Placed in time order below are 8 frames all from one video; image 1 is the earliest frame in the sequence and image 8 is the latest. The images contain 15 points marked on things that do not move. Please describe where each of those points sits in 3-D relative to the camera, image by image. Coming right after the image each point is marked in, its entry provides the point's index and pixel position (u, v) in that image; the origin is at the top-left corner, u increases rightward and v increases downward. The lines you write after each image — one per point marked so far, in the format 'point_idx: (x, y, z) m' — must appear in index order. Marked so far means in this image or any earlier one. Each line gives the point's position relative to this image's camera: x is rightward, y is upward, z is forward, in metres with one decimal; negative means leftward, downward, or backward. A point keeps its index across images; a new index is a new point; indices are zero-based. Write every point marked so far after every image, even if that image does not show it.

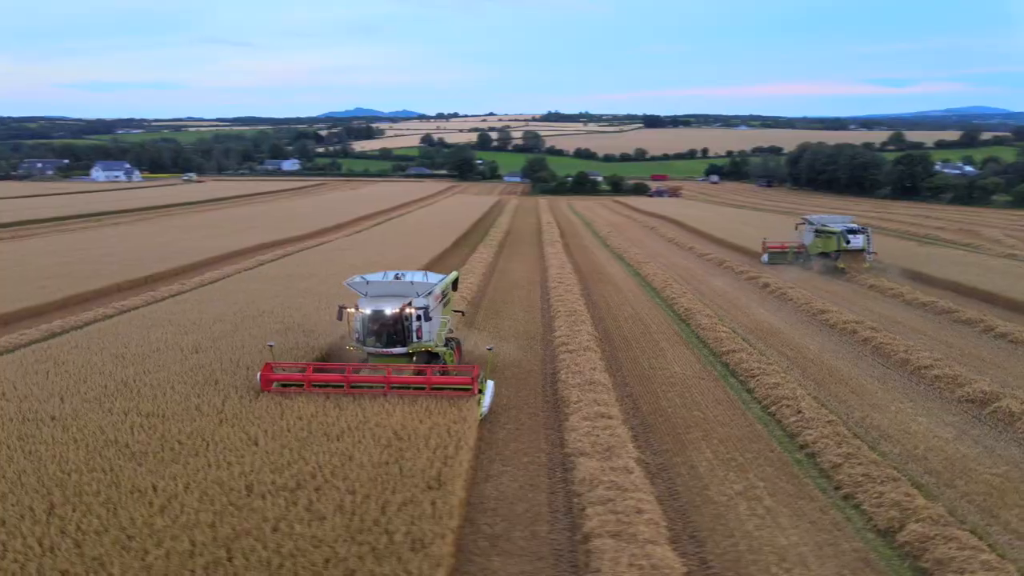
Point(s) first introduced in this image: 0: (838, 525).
0: (+3.1, -2.2, +6.8) m
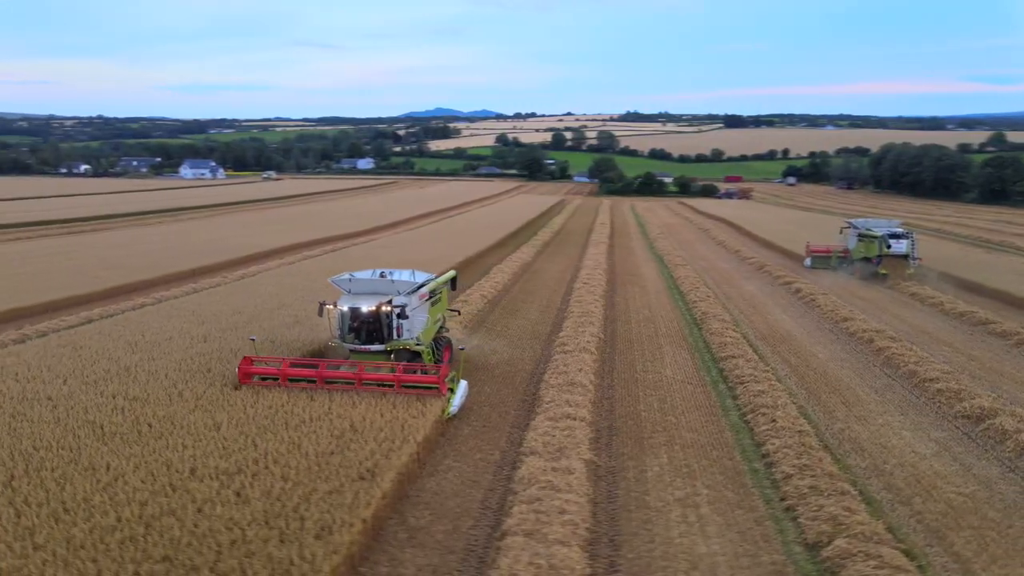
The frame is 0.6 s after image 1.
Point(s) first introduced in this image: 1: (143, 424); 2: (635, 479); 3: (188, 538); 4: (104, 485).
0: (+2.3, -2.3, +6.6) m
1: (-4.4, -1.6, +8.6) m
2: (+1.3, -2.1, +7.9) m
3: (-2.6, -2.0, +5.8) m
4: (-3.9, -1.9, +6.8) m
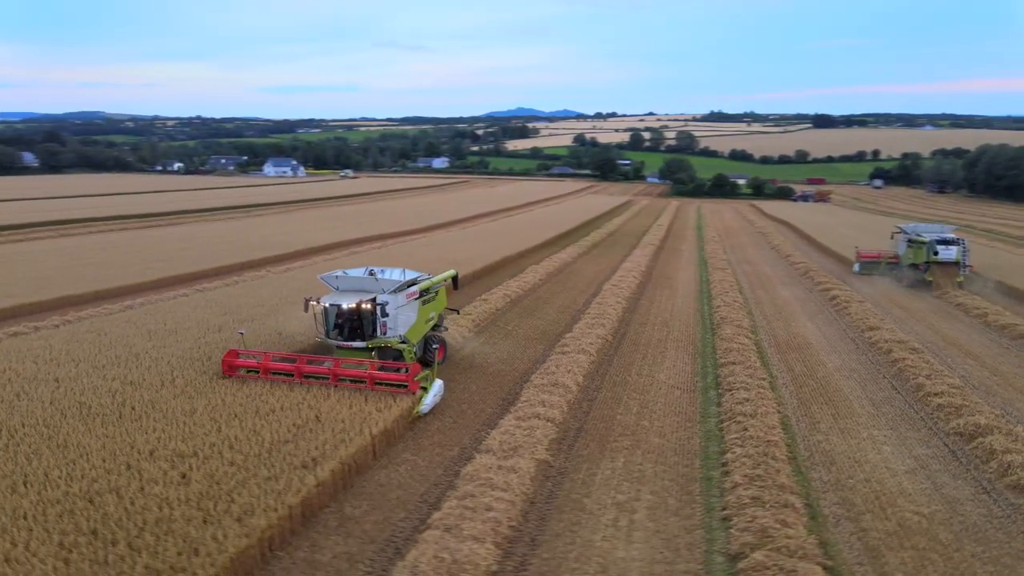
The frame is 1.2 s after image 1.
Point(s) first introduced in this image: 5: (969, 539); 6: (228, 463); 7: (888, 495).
0: (+1.6, -2.3, +6.5) m
1: (-4.8, -1.5, +9.1) m
2: (+0.7, -2.1, +7.9) m
3: (-3.4, -1.9, +6.2) m
4: (-4.5, -1.8, +7.3) m
5: (+4.3, -2.3, +6.7) m
6: (-2.9, -1.8, +7.4) m
7: (+4.0, -2.2, +7.6) m
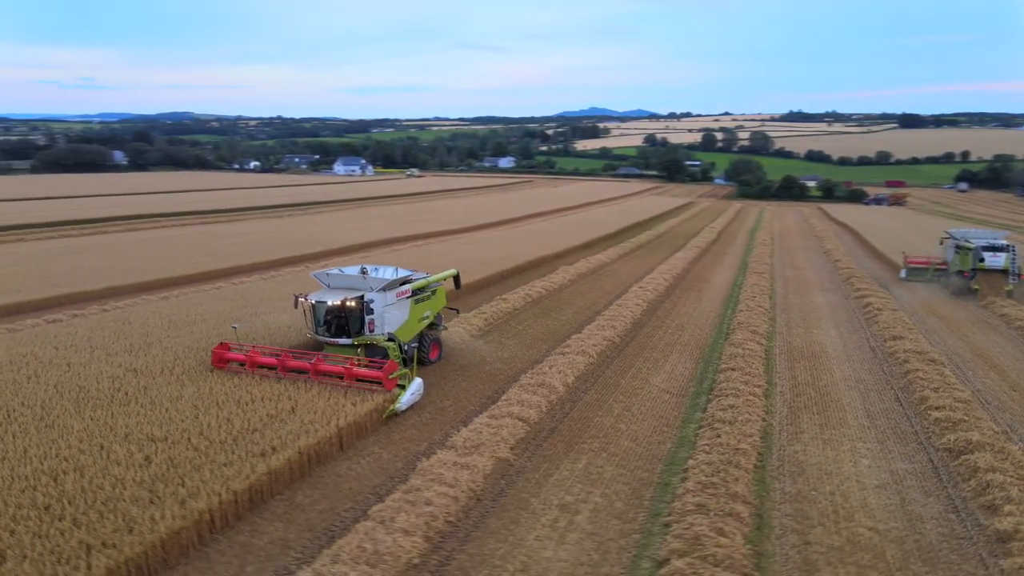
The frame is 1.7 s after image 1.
0: (+1.0, -2.3, +6.5) m
1: (-5.2, -1.3, +9.7) m
2: (+0.2, -2.1, +7.9) m
3: (-4.0, -1.9, +6.6) m
4: (-5.1, -1.7, +7.8) m
5: (+3.6, -2.4, +6.4) m
6: (-3.4, -1.7, +7.7) m
7: (+3.4, -2.3, +7.4) m
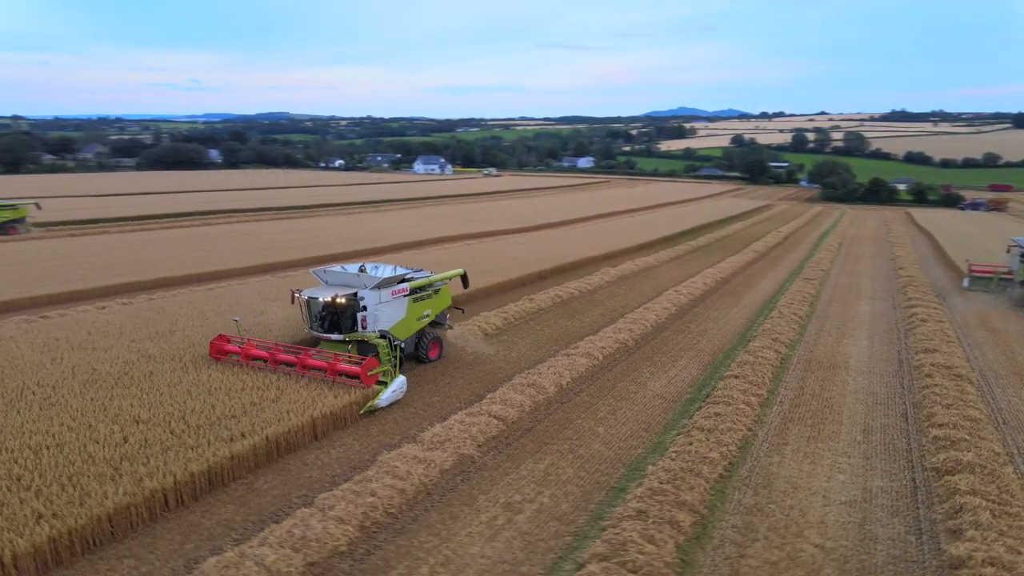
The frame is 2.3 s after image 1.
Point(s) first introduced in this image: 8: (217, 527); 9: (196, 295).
0: (+0.3, -2.4, +6.5) m
1: (-5.4, -1.2, +10.3) m
2: (-0.2, -2.1, +8.0) m
3: (-4.6, -1.8, +7.2) m
4: (-5.5, -1.5, +8.5) m
5: (+3.0, -2.5, +6.2) m
6: (-3.9, -1.6, +8.2) m
7: (+2.9, -2.3, +7.1) m
8: (-2.8, -2.2, +6.7) m
9: (-7.5, -0.2, +17.0) m
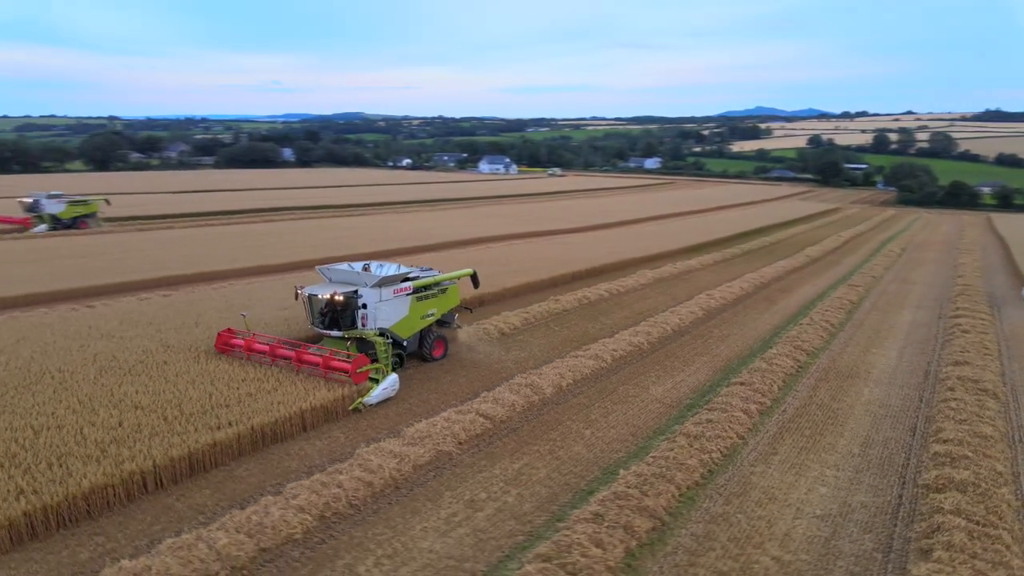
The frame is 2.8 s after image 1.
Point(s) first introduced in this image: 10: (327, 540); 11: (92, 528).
0: (-0.1, -2.4, +6.6) m
1: (-5.5, -1.1, +10.9) m
2: (-0.6, -2.1, +8.1) m
3: (-5.0, -1.7, +7.7) m
4: (-5.8, -1.4, +9.1) m
5: (+2.4, -2.6, +6.0) m
6: (-4.2, -1.6, +8.6) m
7: (+2.4, -2.4, +7.0) m
8: (-3.2, -2.2, +7.1) m
9: (-7.0, -0.1, +17.8) m
10: (-1.7, -2.3, +6.6) m
11: (-3.9, -2.2, +6.6) m
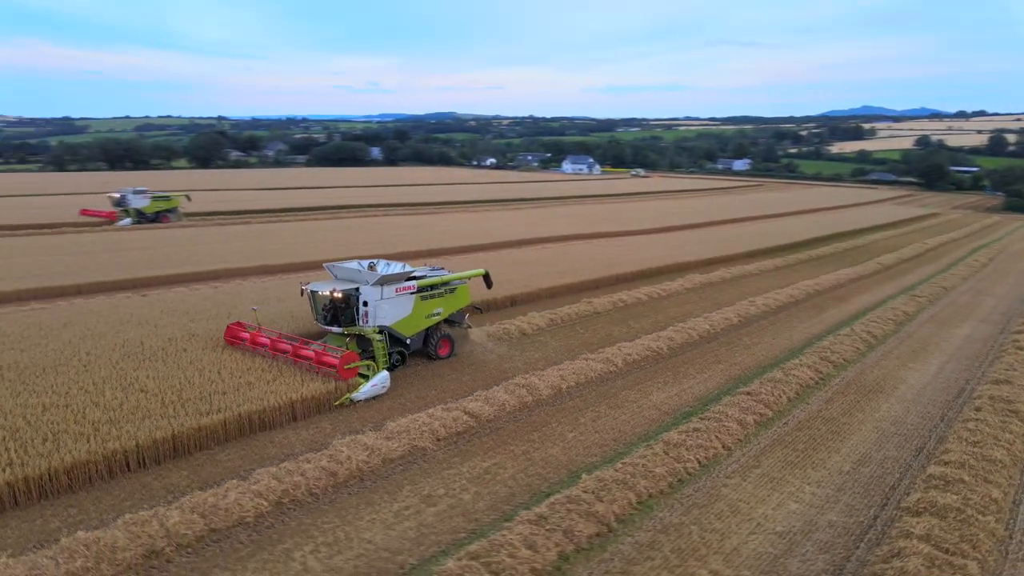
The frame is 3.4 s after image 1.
0: (-0.7, -2.4, +6.7) m
1: (-5.5, -1.0, +11.6) m
2: (-1.0, -2.1, +8.3) m
3: (-5.4, -1.5, +8.4) m
4: (-6.0, -1.3, +9.8) m
5: (+1.8, -2.6, +5.9) m
6: (-4.5, -1.5, +9.2) m
7: (+1.9, -2.5, +6.8) m
8: (-3.7, -2.1, +7.5) m
9: (-6.2, +0.1, +18.6) m
10: (-2.2, -2.3, +6.9) m
11: (-4.4, -2.1, +7.2) m
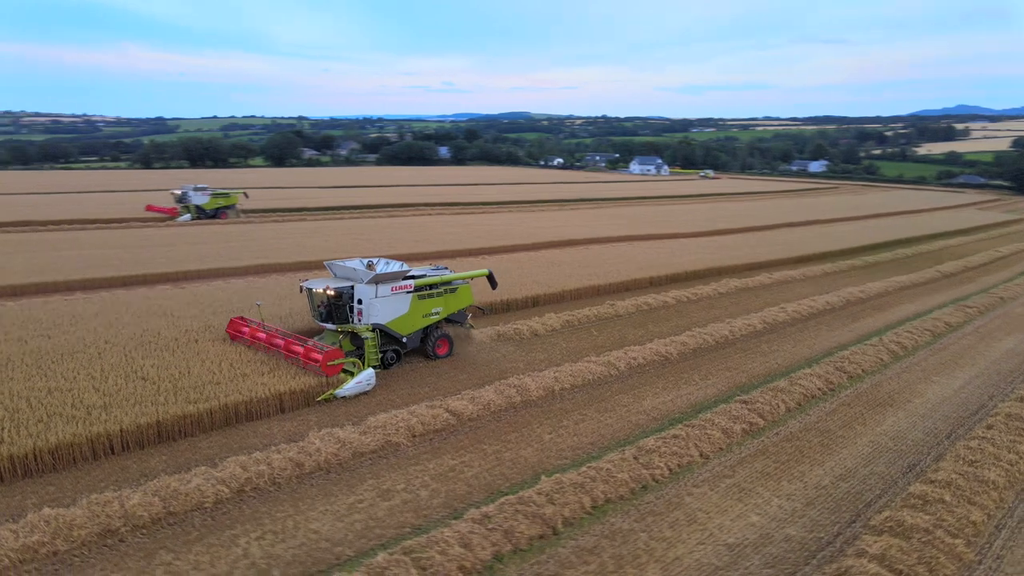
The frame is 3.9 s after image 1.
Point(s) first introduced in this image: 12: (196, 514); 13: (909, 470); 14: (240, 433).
0: (-1.3, -2.4, +6.9) m
1: (-5.6, -0.9, +12.2) m
2: (-1.4, -2.1, +8.5) m
3: (-5.8, -1.4, +9.0) m
4: (-6.2, -1.2, +10.5) m
5: (+1.1, -2.7, +5.8) m
6: (-4.8, -1.4, +9.7) m
7: (+1.3, -2.5, +6.7) m
8: (-4.2, -2.0, +8.0) m
9: (-5.6, +0.2, +19.2) m
10: (-2.8, -2.2, +7.2) m
11: (-4.9, -2.0, +7.7) m
12: (-3.1, -2.2, +7.1) m
13: (+5.0, -2.3, +9.0) m
14: (-3.5, -1.8, +9.2) m
